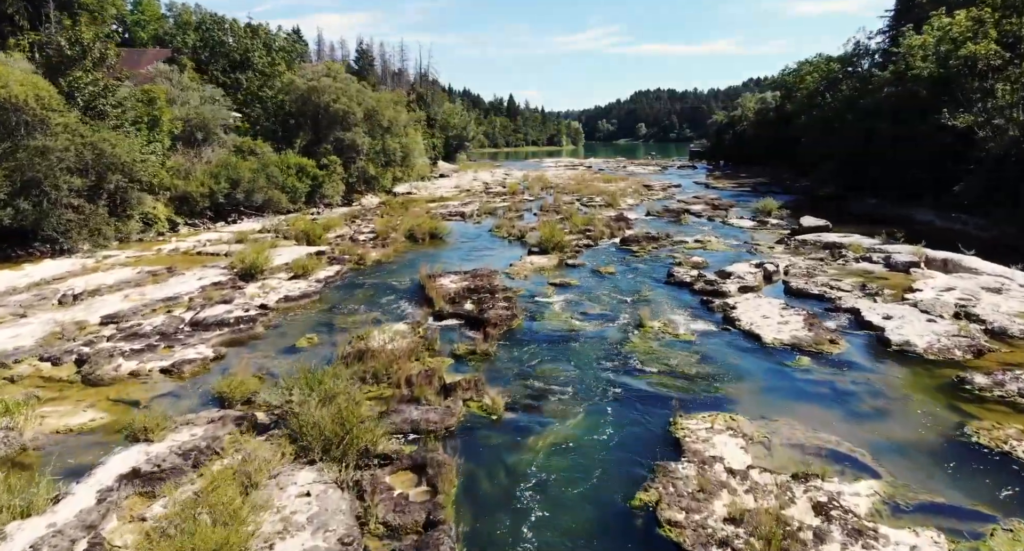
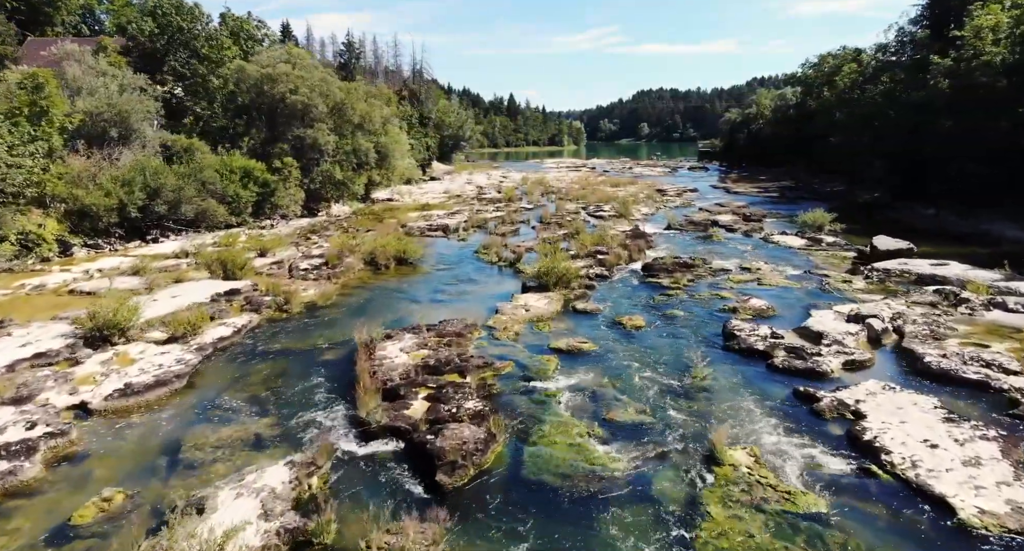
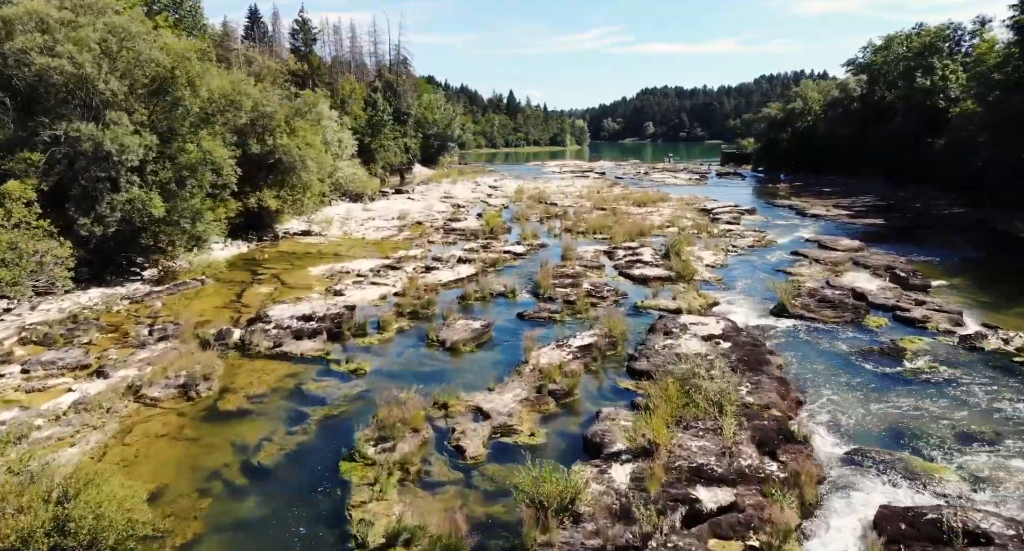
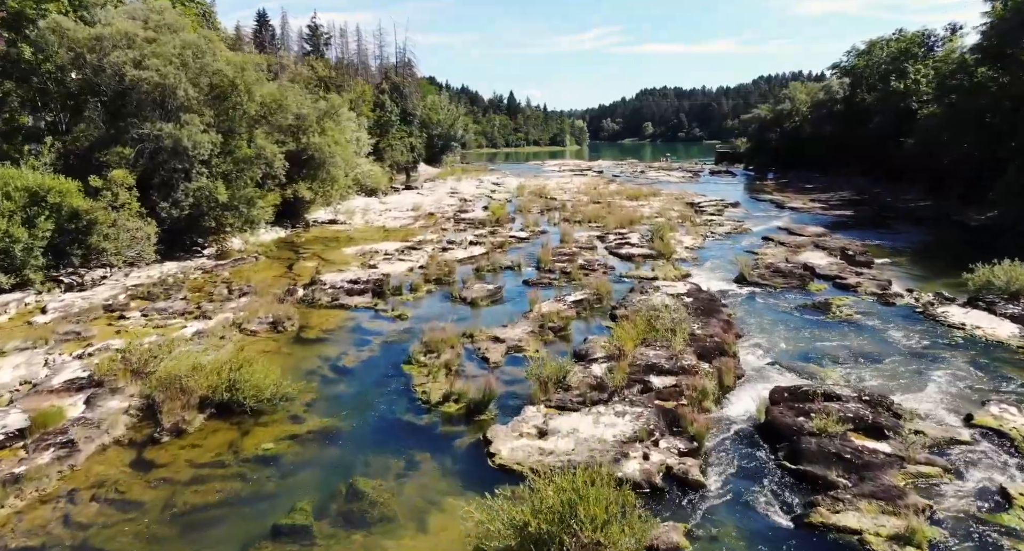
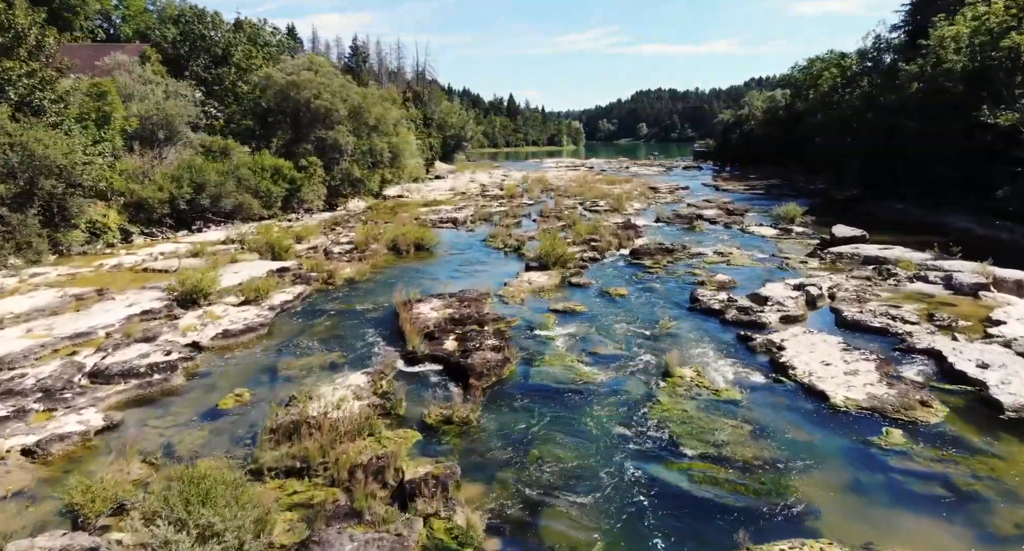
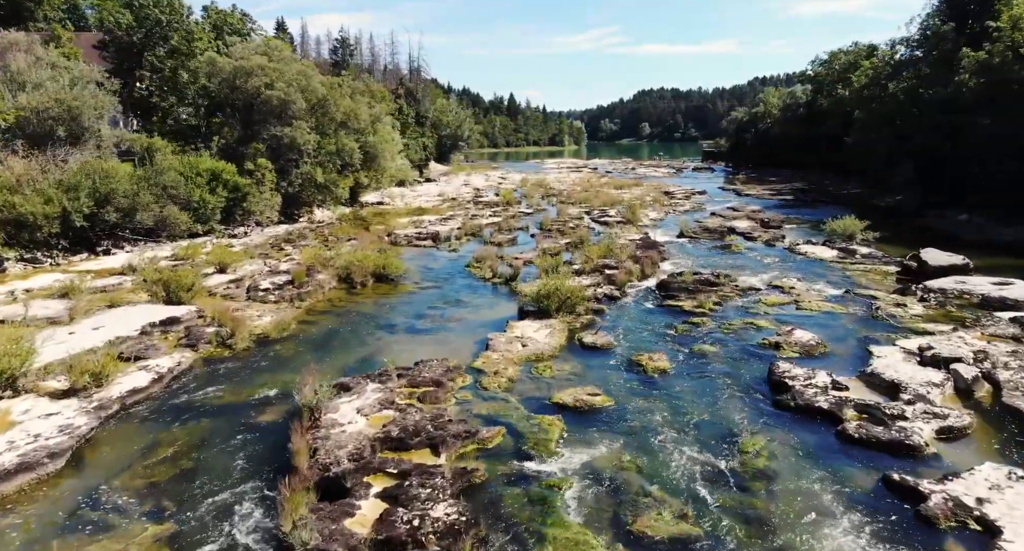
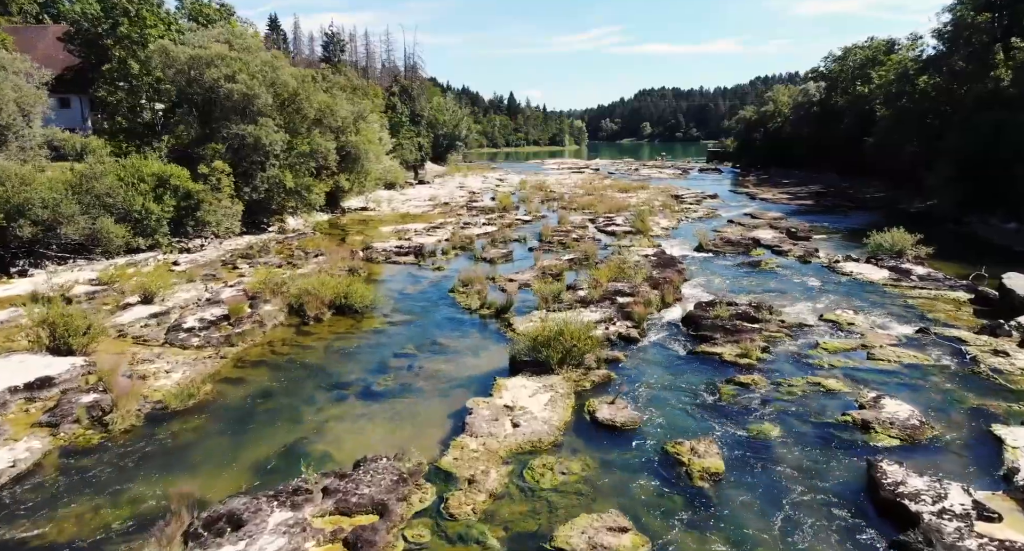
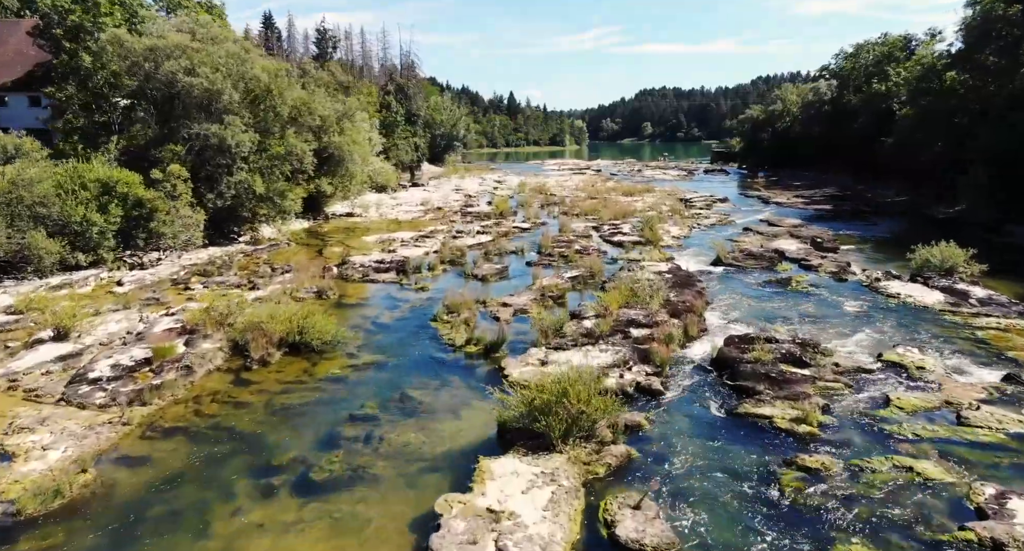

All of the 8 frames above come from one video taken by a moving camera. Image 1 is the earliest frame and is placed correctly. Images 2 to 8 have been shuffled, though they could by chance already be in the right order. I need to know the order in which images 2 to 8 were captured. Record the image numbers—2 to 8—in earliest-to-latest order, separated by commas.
5, 2, 6, 7, 8, 4, 3
